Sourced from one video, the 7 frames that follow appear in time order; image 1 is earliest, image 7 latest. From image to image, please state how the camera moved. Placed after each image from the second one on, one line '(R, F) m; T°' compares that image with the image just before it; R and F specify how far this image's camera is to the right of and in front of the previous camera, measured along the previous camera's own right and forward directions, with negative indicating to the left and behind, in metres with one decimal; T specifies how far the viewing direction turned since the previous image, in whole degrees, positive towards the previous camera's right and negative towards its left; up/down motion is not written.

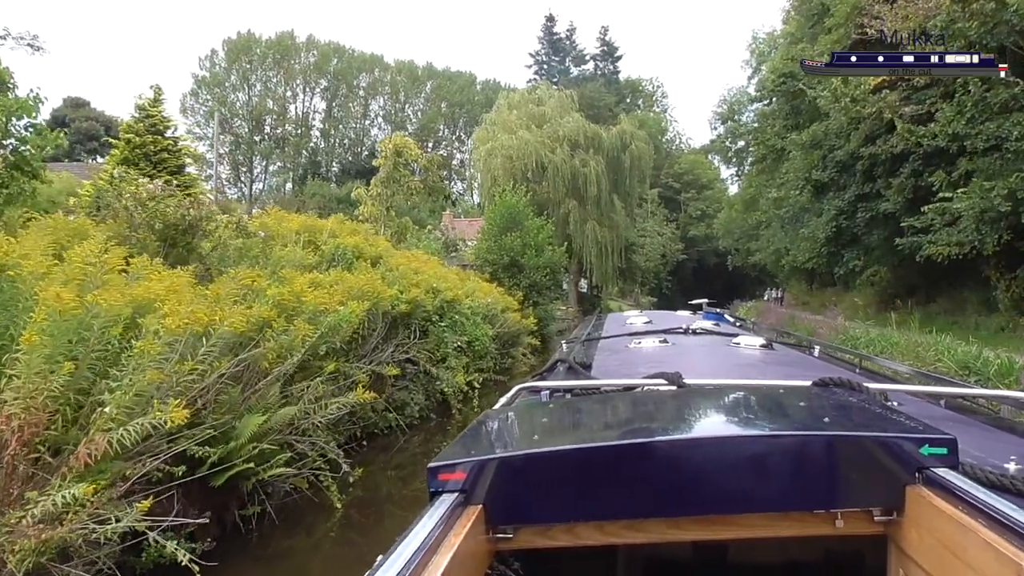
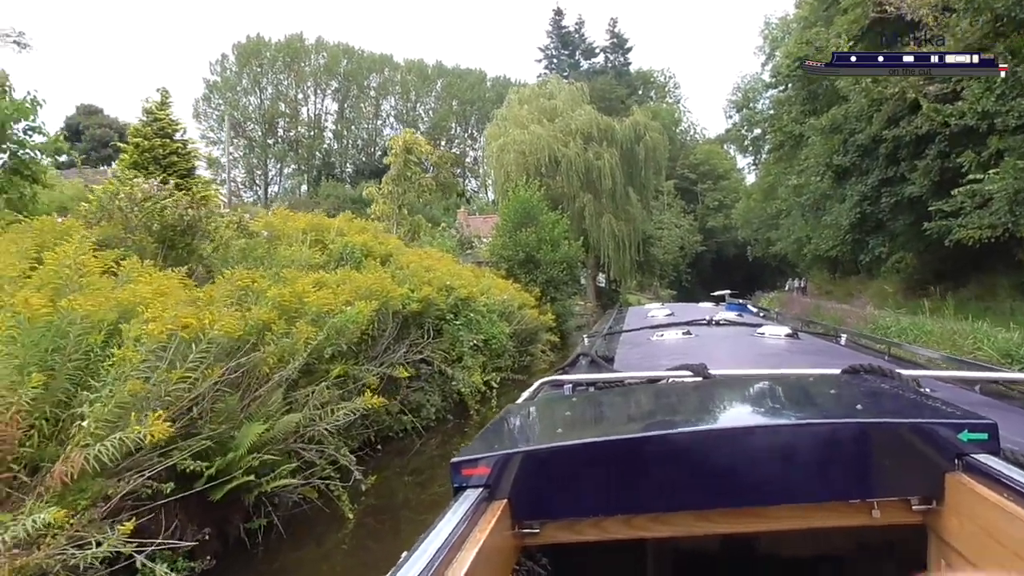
(0.0, +0.1) m; -1°
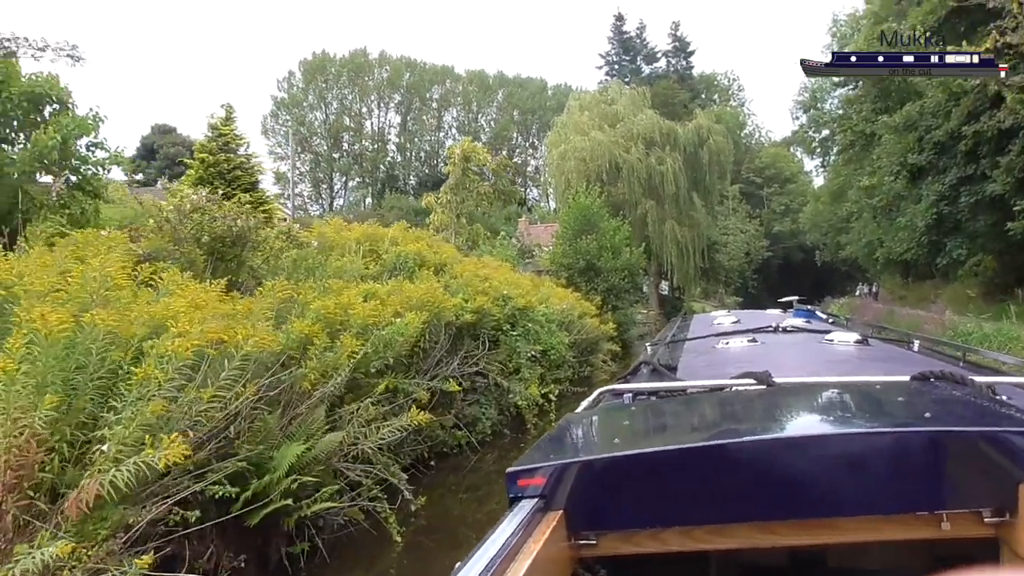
(0.0, +0.1) m; -5°
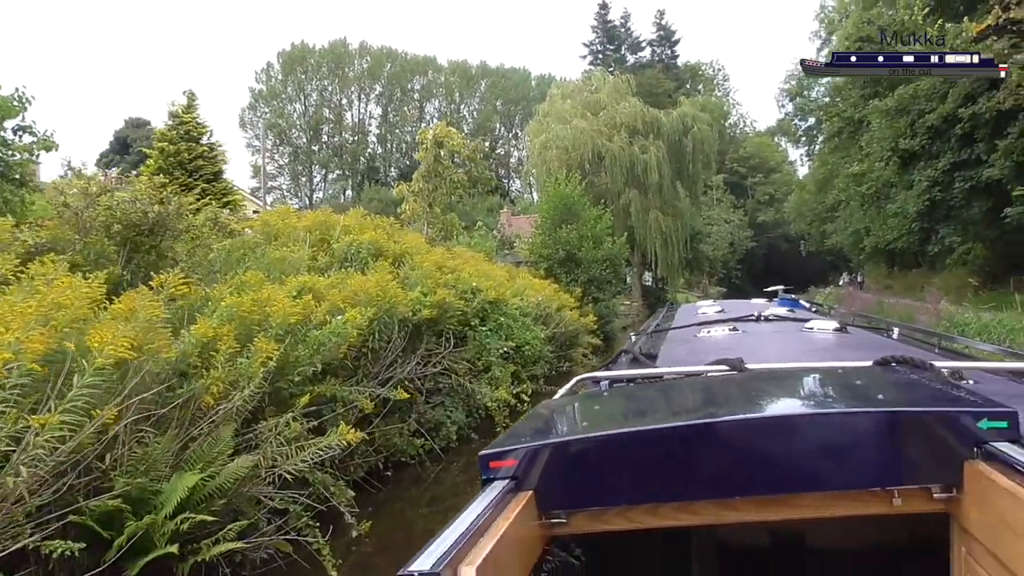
(+0.1, +0.3) m; +1°
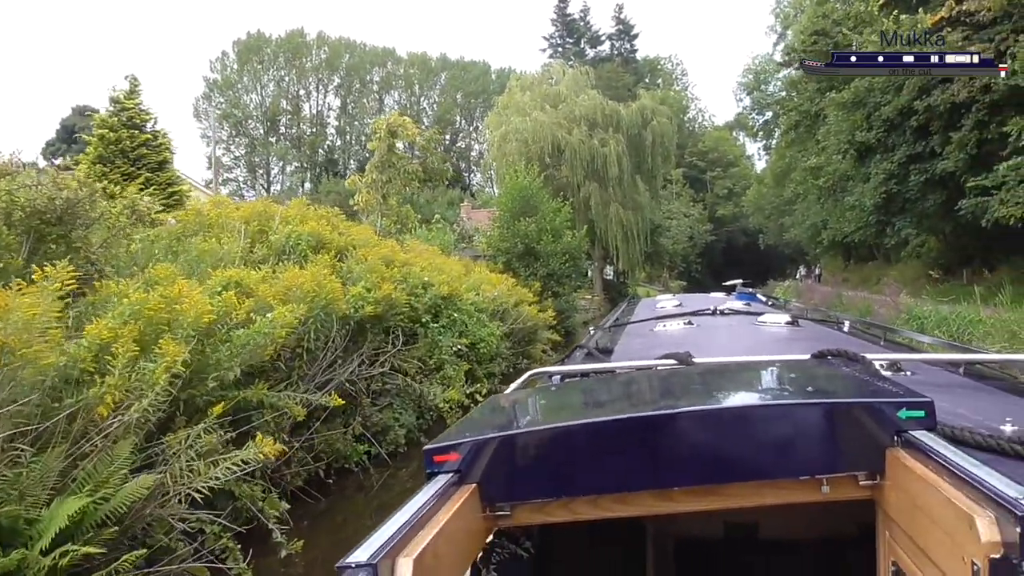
(0.0, +0.1) m; +3°
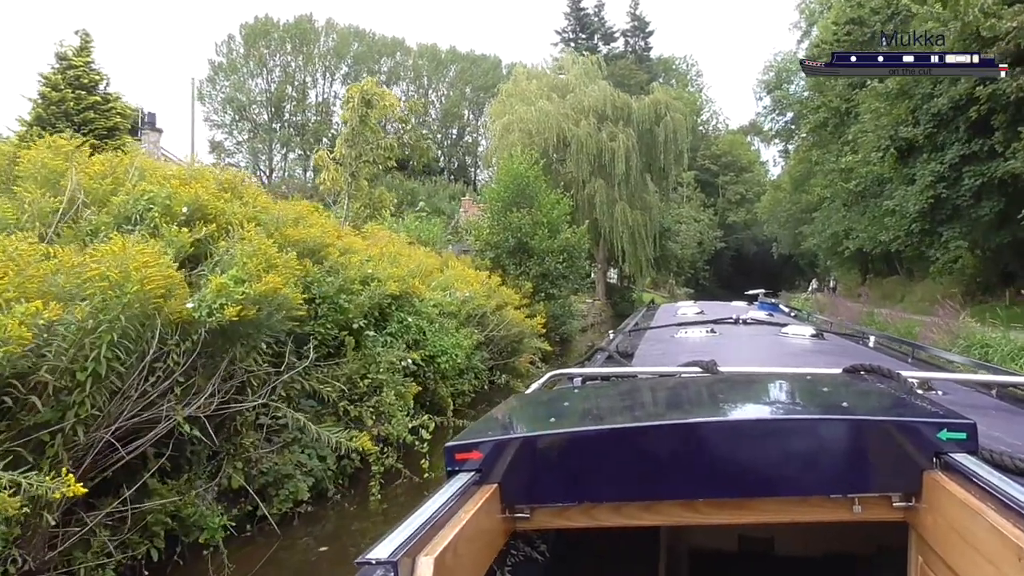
(+0.1, +0.8) m; 0°
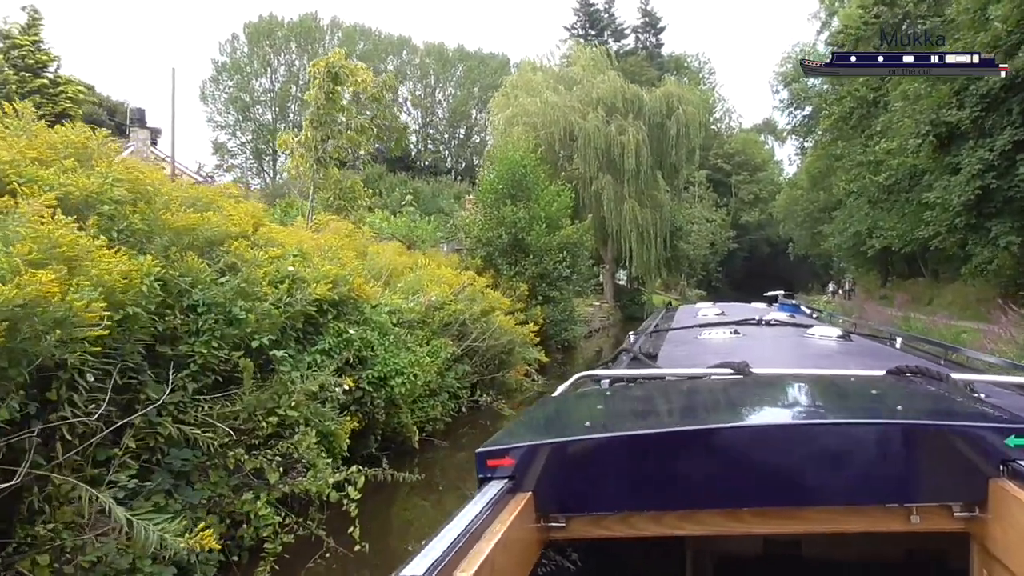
(+0.1, +0.6) m; -1°
